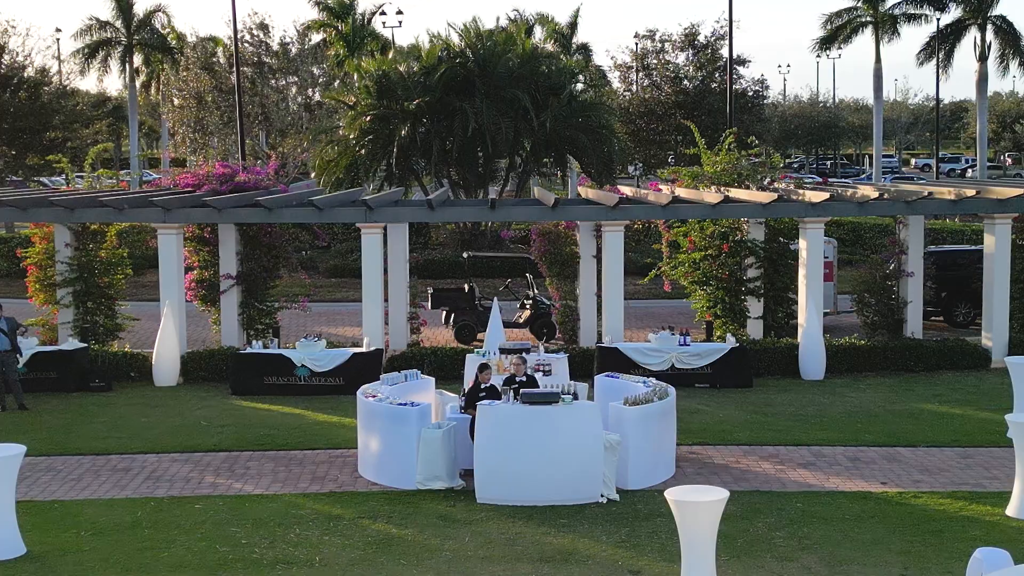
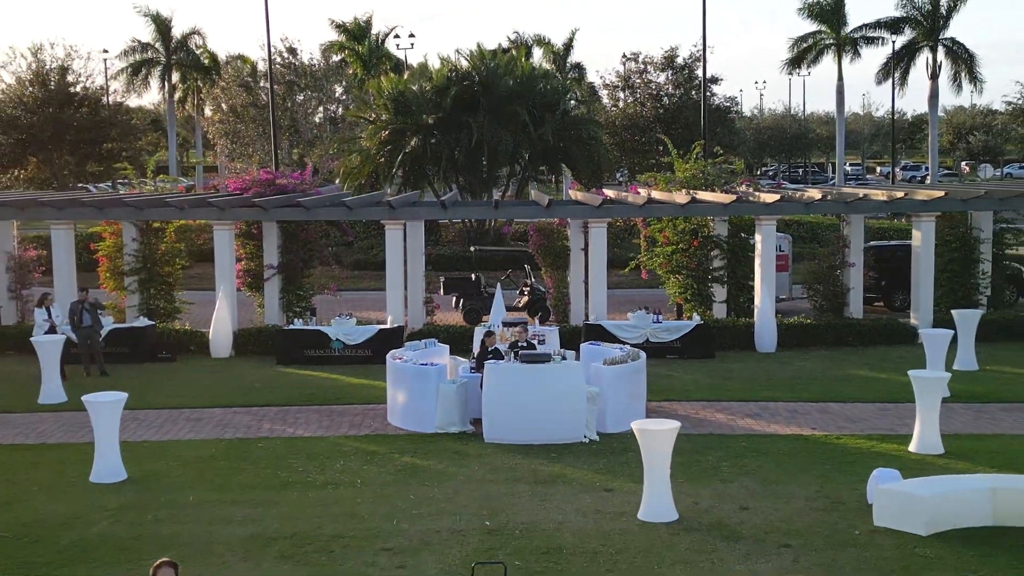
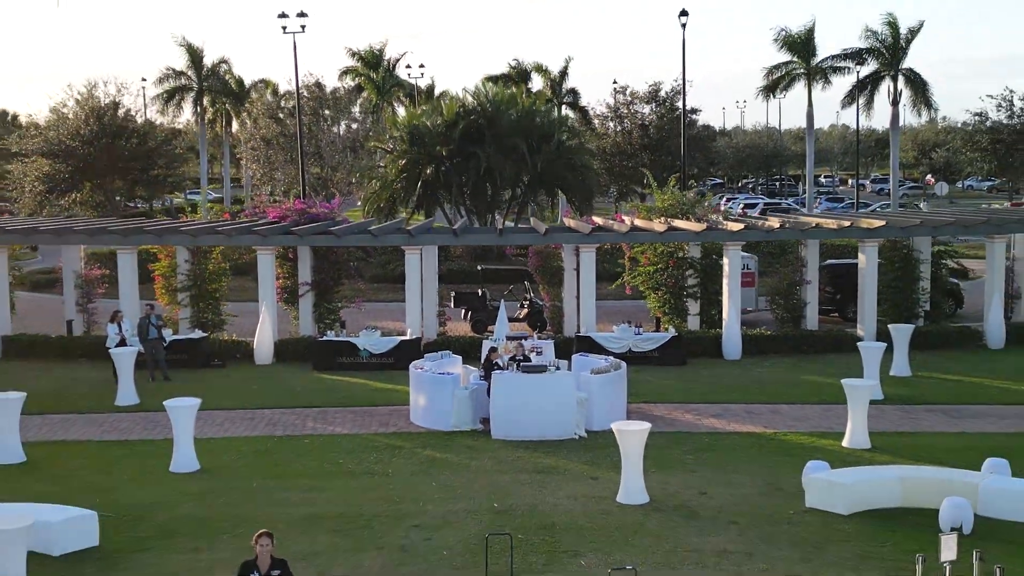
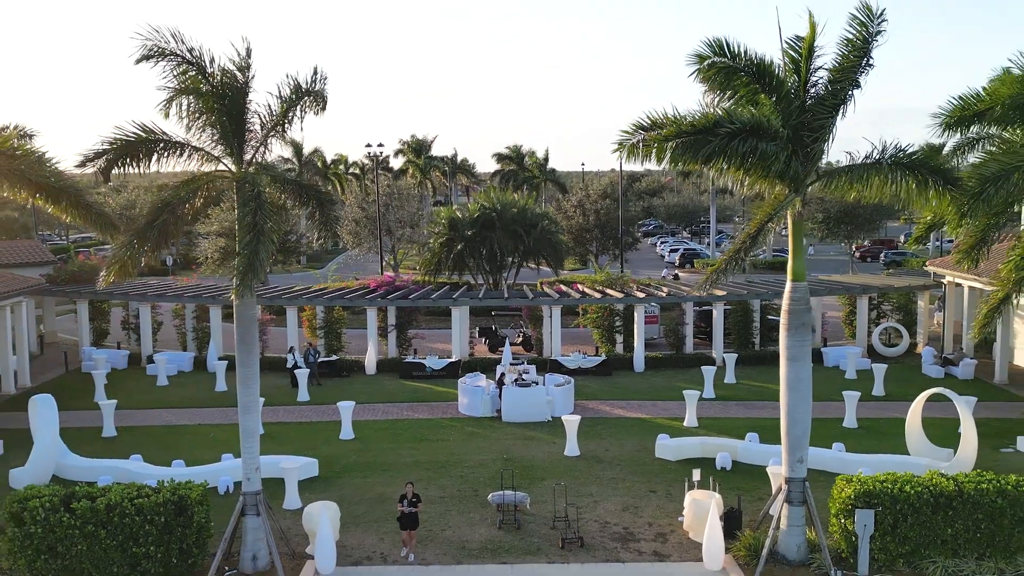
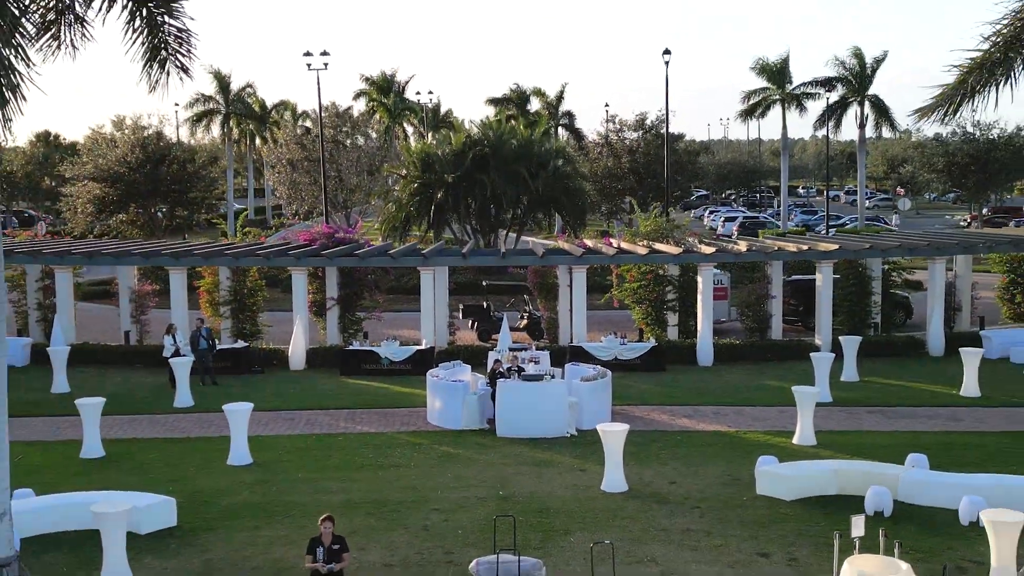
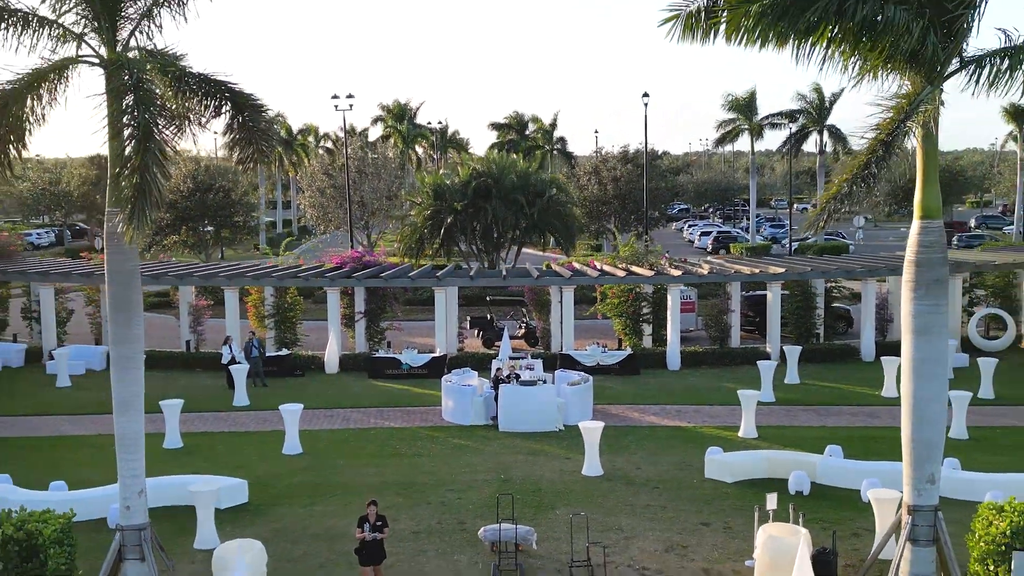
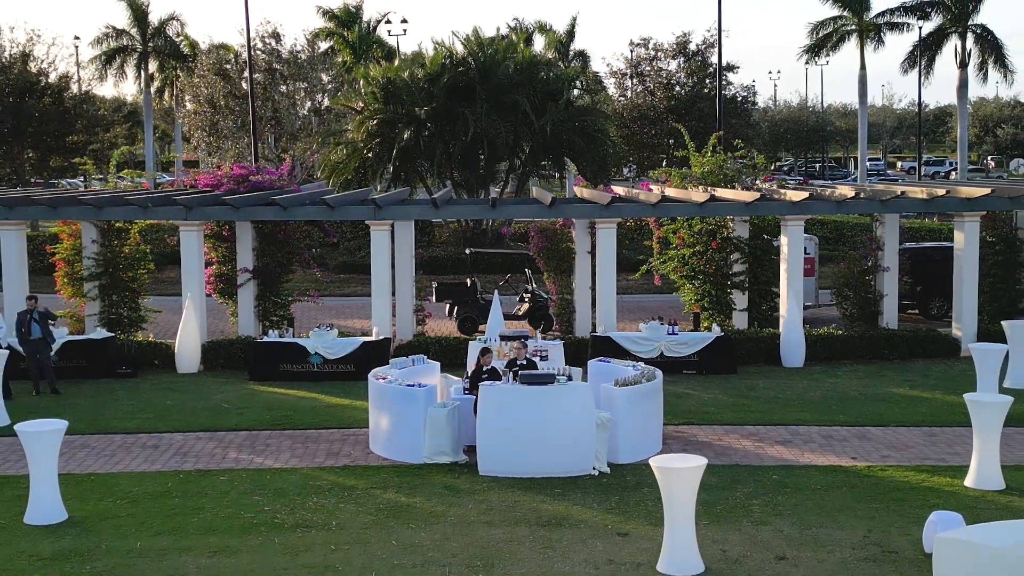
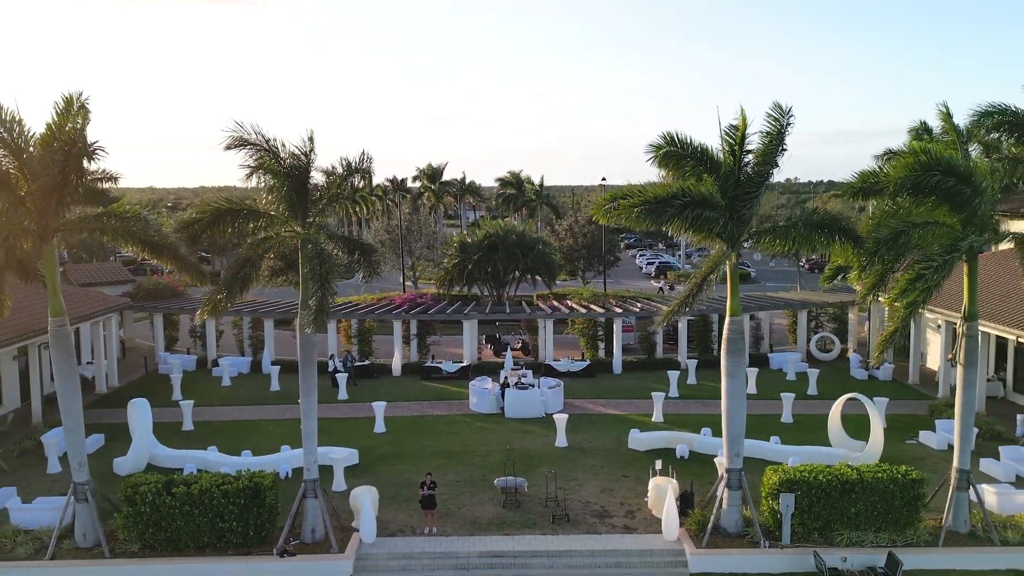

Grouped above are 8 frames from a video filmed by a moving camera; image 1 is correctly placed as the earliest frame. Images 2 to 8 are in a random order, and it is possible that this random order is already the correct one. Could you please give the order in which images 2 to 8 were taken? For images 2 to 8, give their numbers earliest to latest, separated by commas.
7, 2, 3, 5, 6, 4, 8
